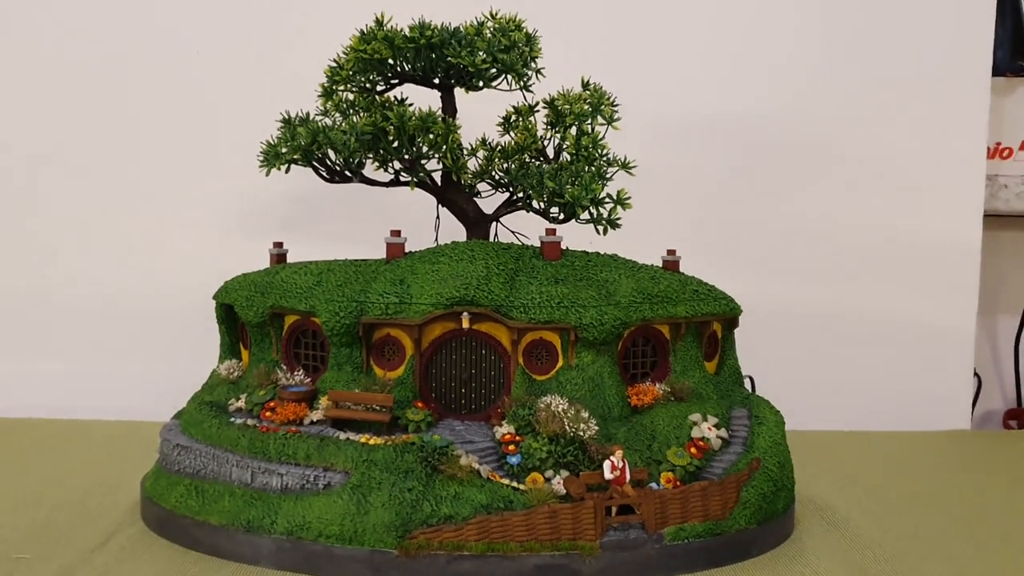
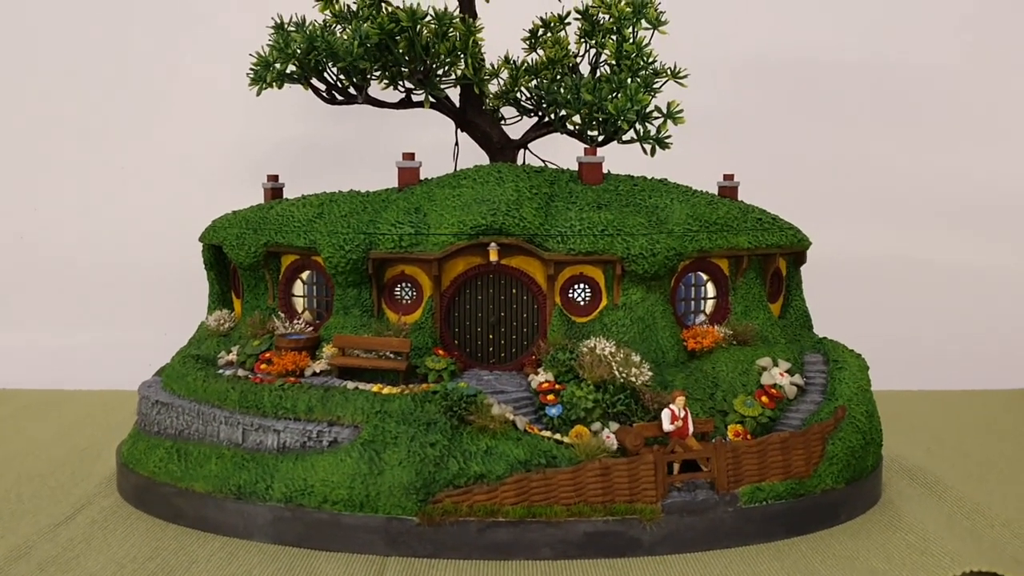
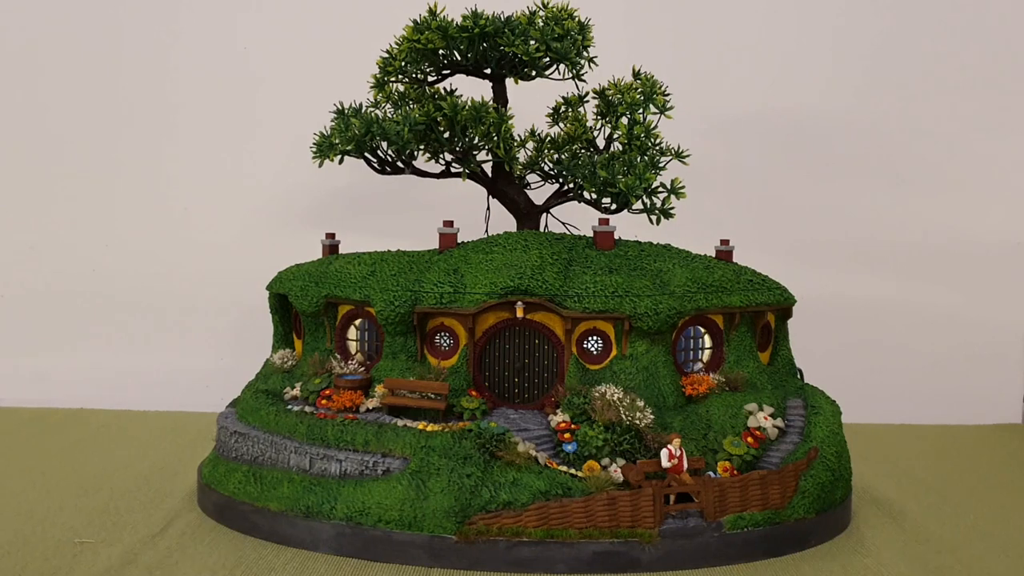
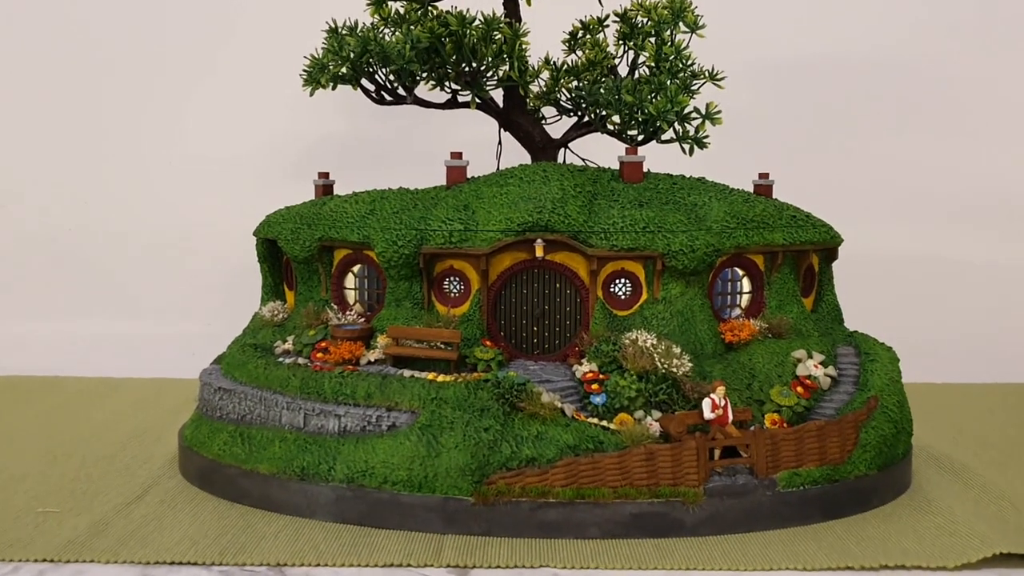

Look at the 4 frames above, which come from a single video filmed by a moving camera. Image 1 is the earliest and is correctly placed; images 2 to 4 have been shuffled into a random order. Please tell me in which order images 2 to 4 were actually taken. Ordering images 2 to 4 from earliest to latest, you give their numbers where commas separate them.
3, 4, 2
